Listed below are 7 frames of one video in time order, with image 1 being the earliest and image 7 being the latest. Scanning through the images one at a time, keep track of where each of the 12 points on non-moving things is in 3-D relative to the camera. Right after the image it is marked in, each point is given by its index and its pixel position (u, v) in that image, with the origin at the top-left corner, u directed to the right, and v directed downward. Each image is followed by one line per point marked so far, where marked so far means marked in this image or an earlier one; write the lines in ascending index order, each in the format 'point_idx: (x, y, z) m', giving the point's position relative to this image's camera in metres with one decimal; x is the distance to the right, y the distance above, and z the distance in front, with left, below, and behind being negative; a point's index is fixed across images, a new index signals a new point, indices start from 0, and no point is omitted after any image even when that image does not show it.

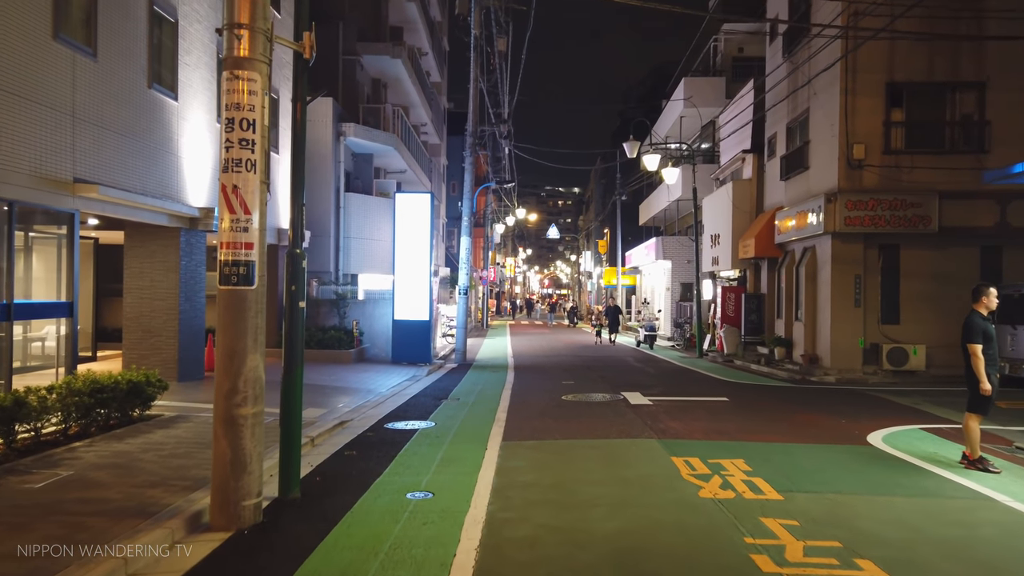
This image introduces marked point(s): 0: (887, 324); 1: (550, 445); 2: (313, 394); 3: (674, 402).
0: (+8.5, -0.8, +16.6) m
1: (+0.5, -1.9, +8.8) m
2: (-3.7, -2.0, +13.9) m
3: (+2.7, -1.9, +12.2) m
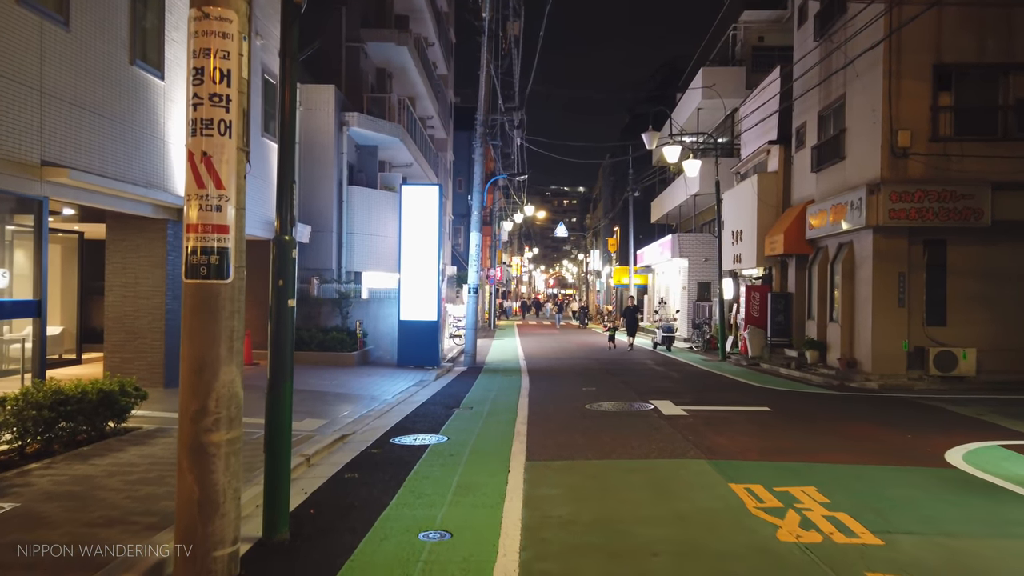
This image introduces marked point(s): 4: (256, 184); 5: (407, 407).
0: (+8.8, -0.8, +15.4) m
1: (+0.7, -1.8, +7.6) m
2: (-3.4, -1.9, +12.7) m
3: (+3.0, -1.9, +10.9) m
4: (-5.7, +2.3, +16.4) m
5: (-1.8, -2.0, +12.4) m
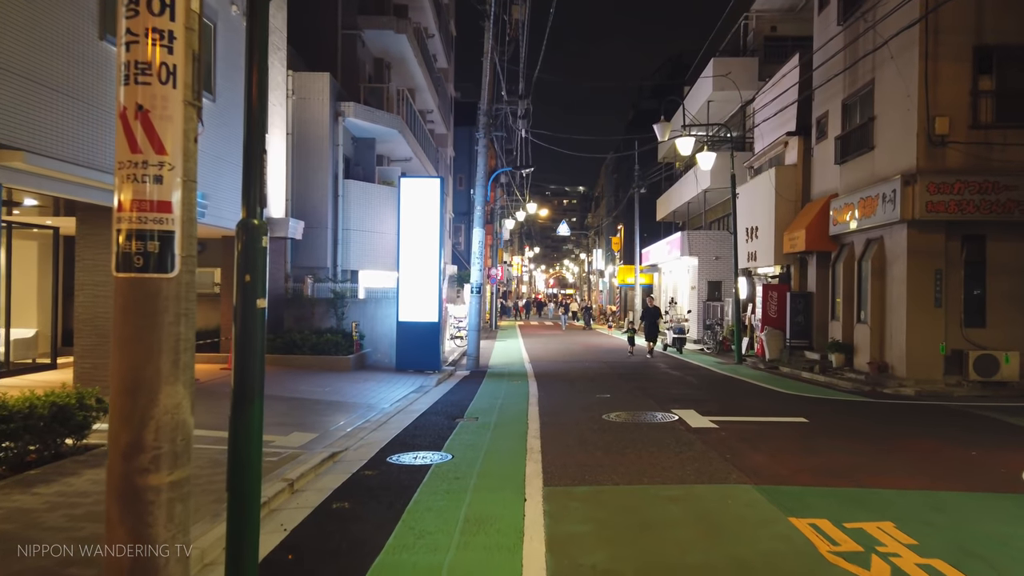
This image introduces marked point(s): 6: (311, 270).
0: (+8.9, -0.8, +14.3) m
1: (+0.9, -1.8, +6.5) m
2: (-3.3, -1.9, +11.6) m
3: (+3.1, -1.8, +9.9) m
4: (-5.6, +2.3, +15.3) m
5: (-1.6, -2.0, +11.3) m
6: (-5.3, +0.5, +19.6) m
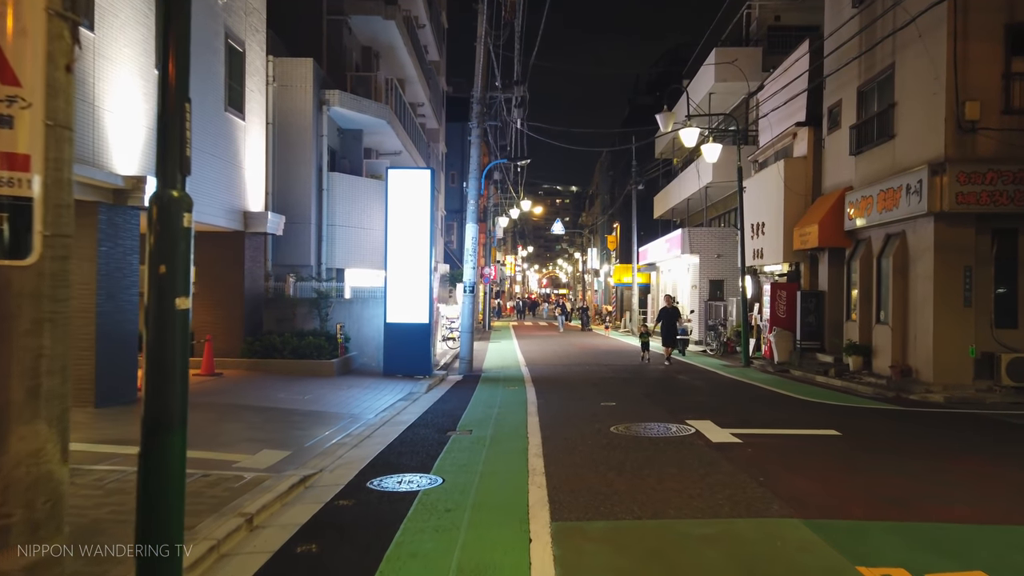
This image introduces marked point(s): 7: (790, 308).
0: (+8.8, -0.7, +13.3) m
1: (+0.9, -1.8, +5.4) m
2: (-3.3, -1.9, +10.5) m
3: (+3.1, -1.8, +8.8) m
4: (-5.7, +2.3, +14.1) m
5: (-1.6, -2.0, +10.2) m
6: (-5.5, +0.5, +18.4) m
7: (+7.3, -0.5, +19.3) m
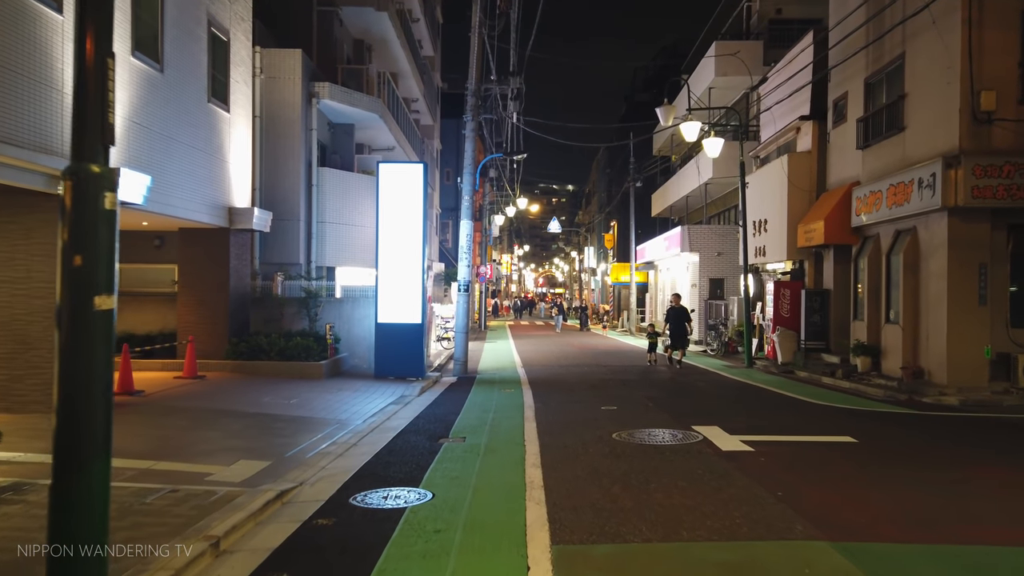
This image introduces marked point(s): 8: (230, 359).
0: (+8.8, -0.7, +12.8) m
1: (+0.9, -1.8, +4.8) m
2: (-3.4, -1.9, +9.9) m
3: (+3.1, -1.8, +8.2) m
4: (-5.7, +2.3, +13.5) m
5: (-1.7, -1.9, +9.6) m
6: (-5.5, +0.5, +17.8) m
7: (+7.2, -0.5, +18.8) m
8: (-5.6, -1.4, +14.7) m
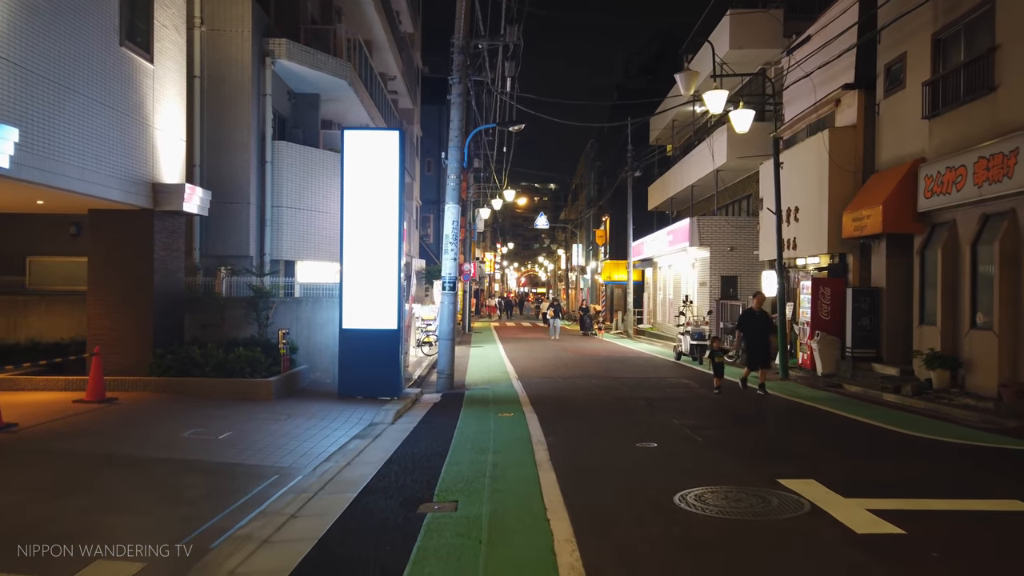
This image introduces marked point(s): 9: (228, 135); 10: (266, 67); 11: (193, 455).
0: (+8.8, -0.7, +10.1) m
1: (+1.1, -1.7, +1.9) m
2: (-3.3, -1.8, +6.8) m
3: (+3.2, -1.7, +5.4) m
4: (-5.7, +2.4, +10.5) m
5: (-1.6, -1.9, +6.7) m
6: (-5.7, +0.6, +14.7) m
7: (+7.0, -0.4, +16.0) m
8: (-5.7, -1.4, +11.6) m
9: (-5.6, +3.0, +14.6) m
10: (-5.1, +4.6, +15.3) m
11: (-3.5, -1.8, +8.2) m
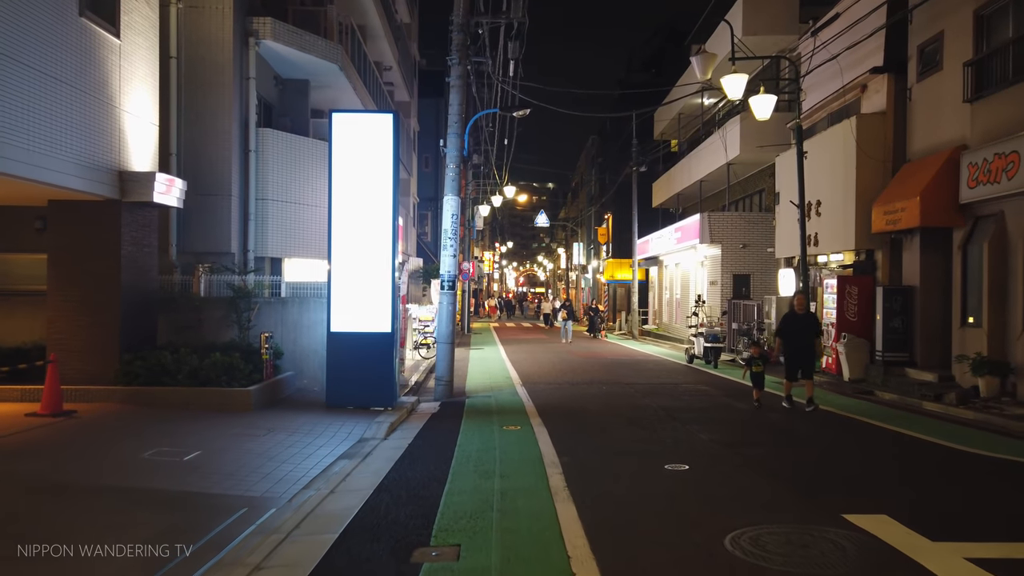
0: (+8.9, -0.6, +9.0) m
1: (+1.2, -1.7, +0.8) m
2: (-3.2, -1.8, +5.7) m
3: (+3.3, -1.7, +4.3) m
4: (-5.7, +2.4, +9.3) m
5: (-1.5, -1.9, +5.5) m
6: (-5.6, +0.6, +13.6) m
7: (+7.1, -0.4, +14.9) m
8: (-5.6, -1.4, +10.5) m
9: (-5.6, +3.1, +13.5) m
10: (-5.0, +4.6, +14.1) m
11: (-3.4, -1.8, +7.0) m
